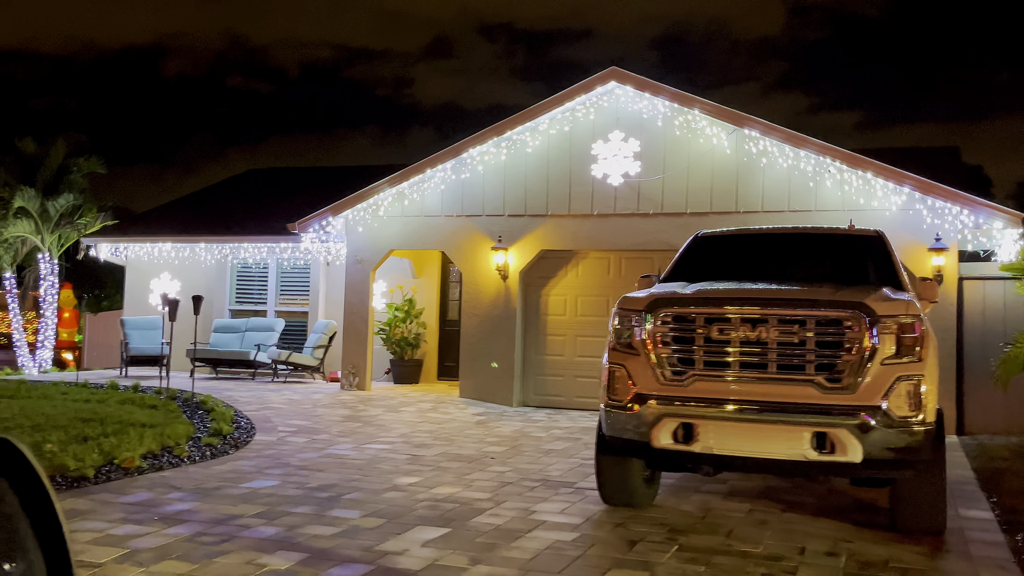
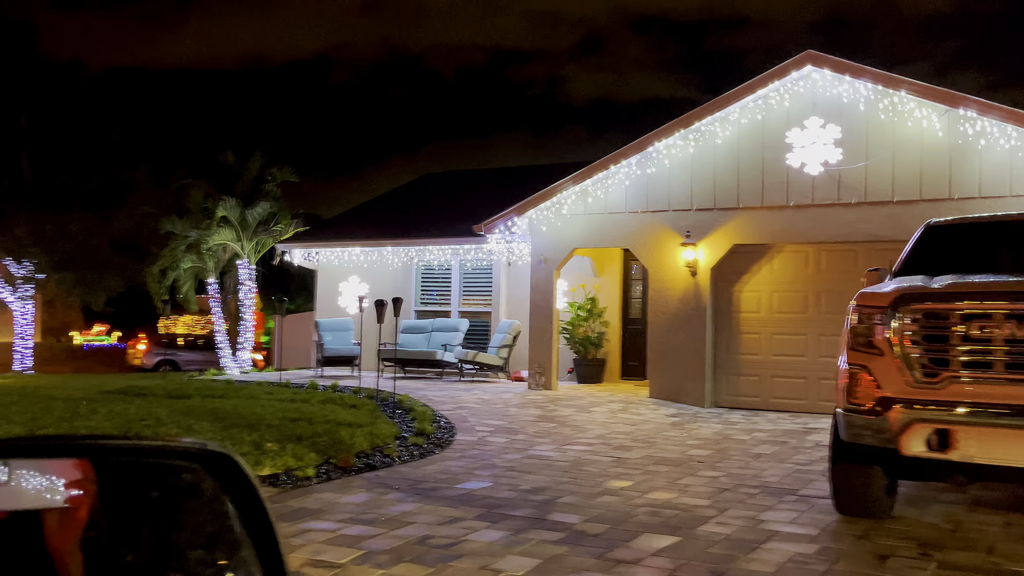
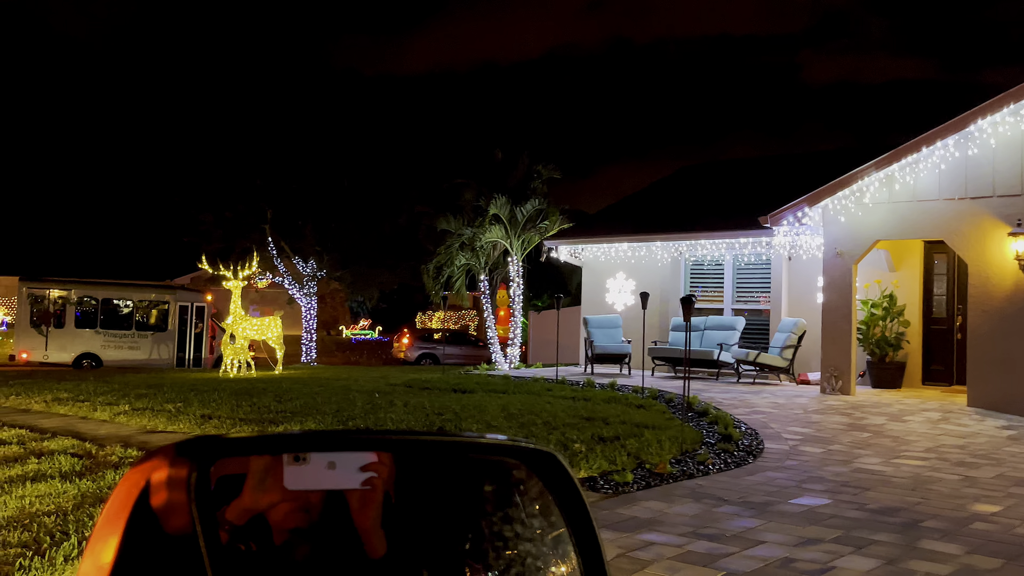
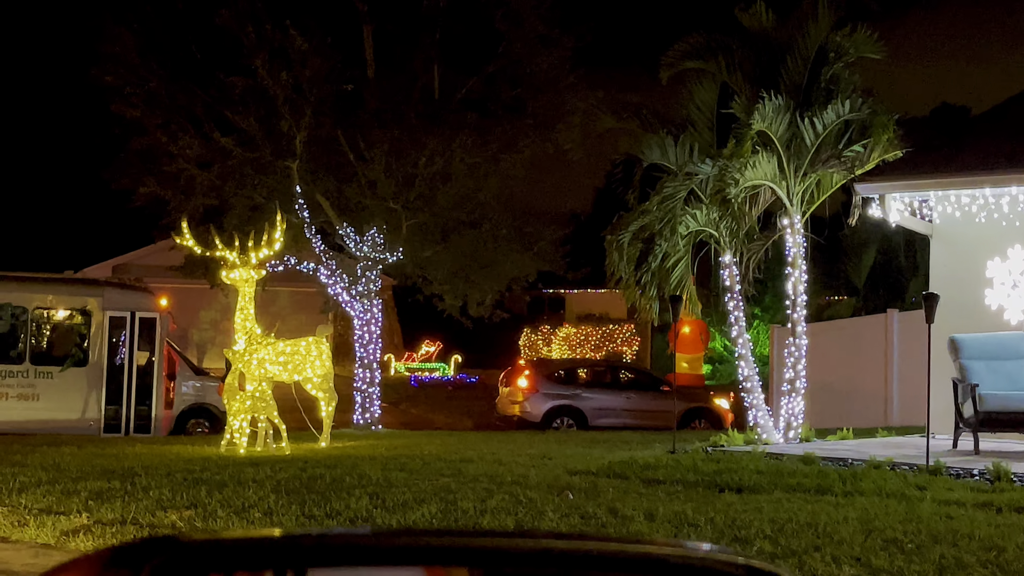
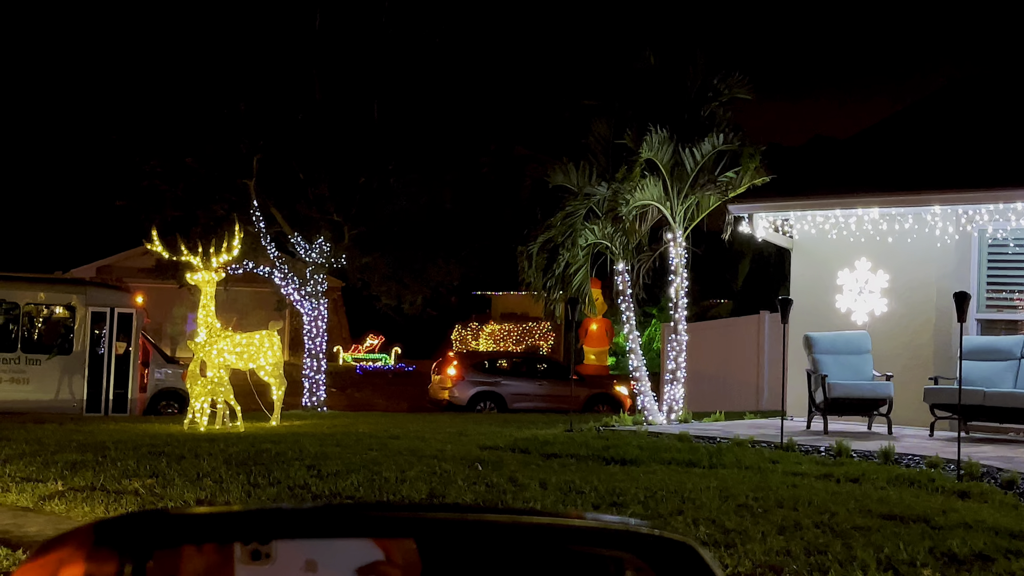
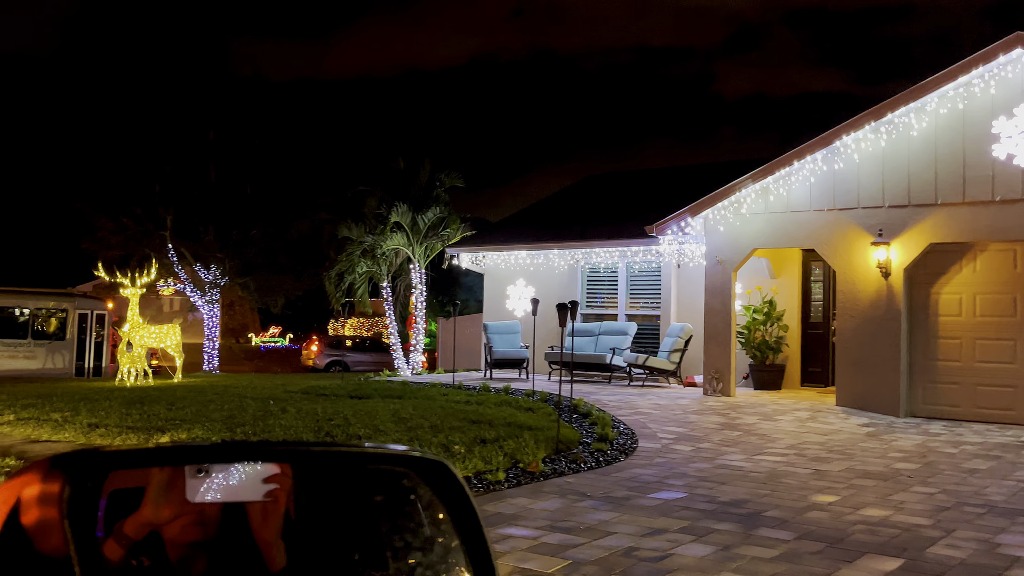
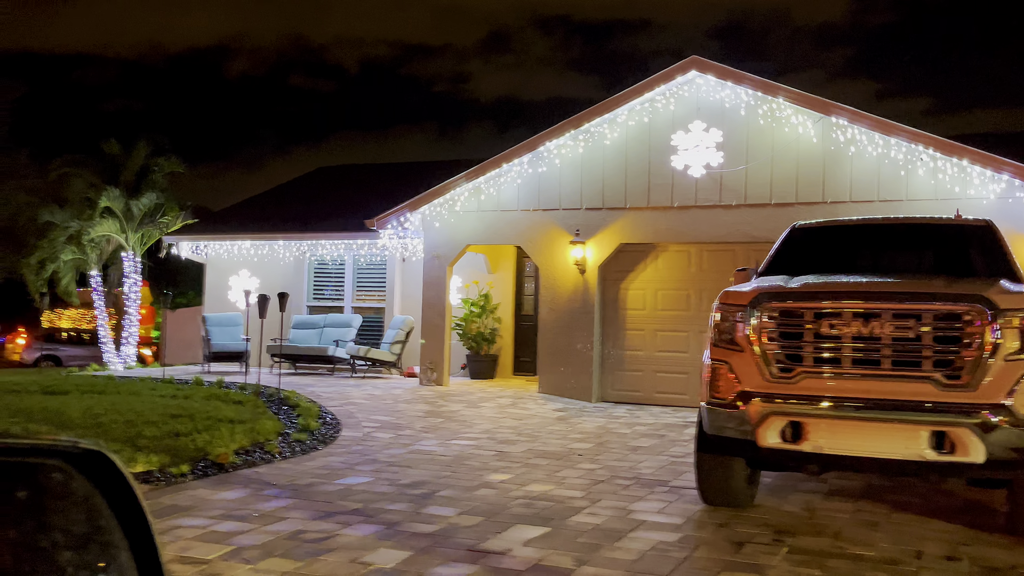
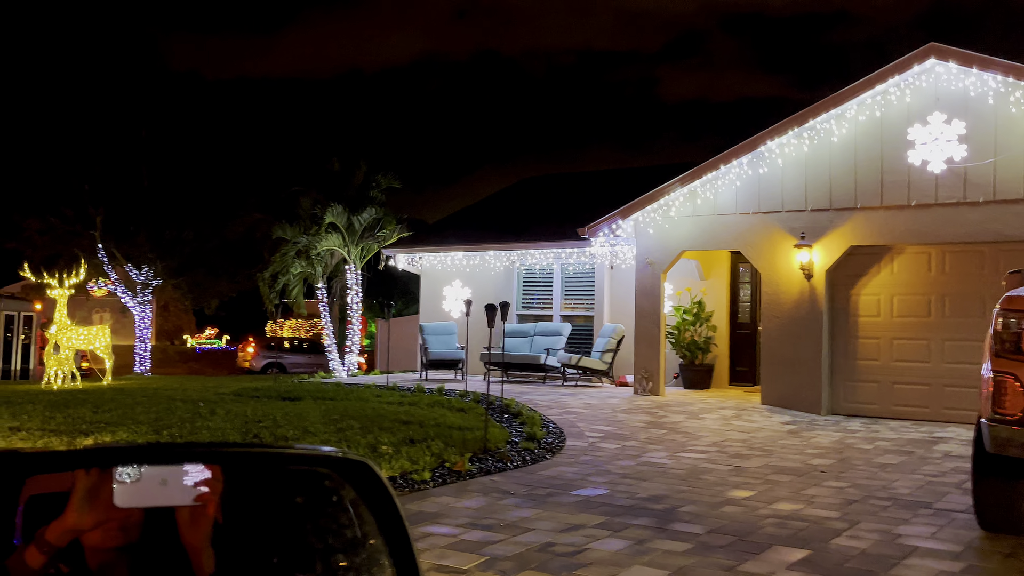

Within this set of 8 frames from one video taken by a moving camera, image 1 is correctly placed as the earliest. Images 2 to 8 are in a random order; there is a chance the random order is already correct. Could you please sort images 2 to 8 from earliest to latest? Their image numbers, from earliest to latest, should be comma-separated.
7, 2, 8, 6, 3, 5, 4
